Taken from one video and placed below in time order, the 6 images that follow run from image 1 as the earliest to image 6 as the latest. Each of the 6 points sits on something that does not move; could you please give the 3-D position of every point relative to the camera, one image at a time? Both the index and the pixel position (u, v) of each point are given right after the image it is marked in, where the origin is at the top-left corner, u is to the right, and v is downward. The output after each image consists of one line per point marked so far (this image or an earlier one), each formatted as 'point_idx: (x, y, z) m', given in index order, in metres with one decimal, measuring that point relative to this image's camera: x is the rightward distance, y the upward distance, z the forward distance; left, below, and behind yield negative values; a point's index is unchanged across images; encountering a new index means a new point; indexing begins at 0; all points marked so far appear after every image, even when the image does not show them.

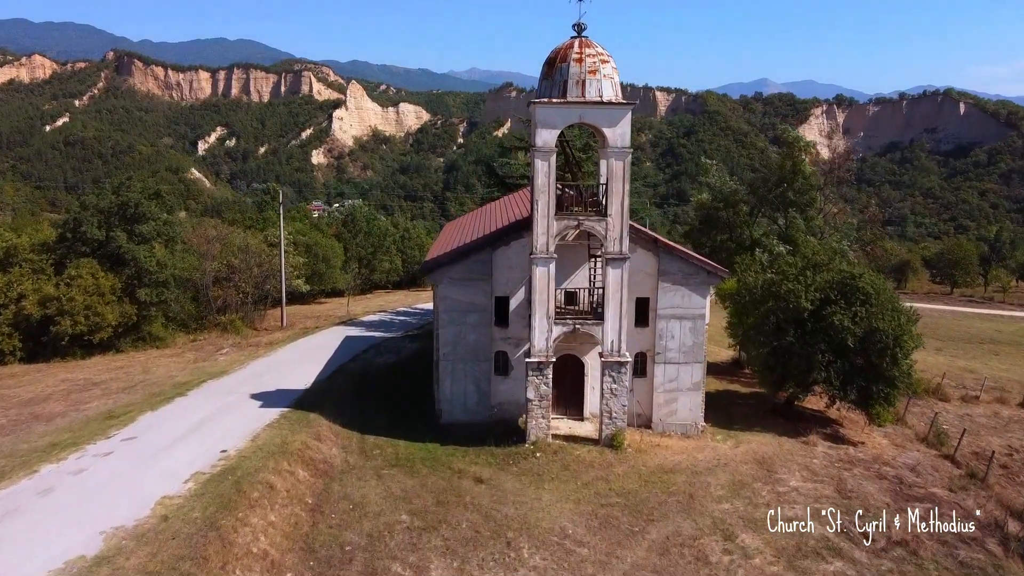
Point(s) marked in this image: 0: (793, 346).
0: (+7.0, -1.5, +18.6) m
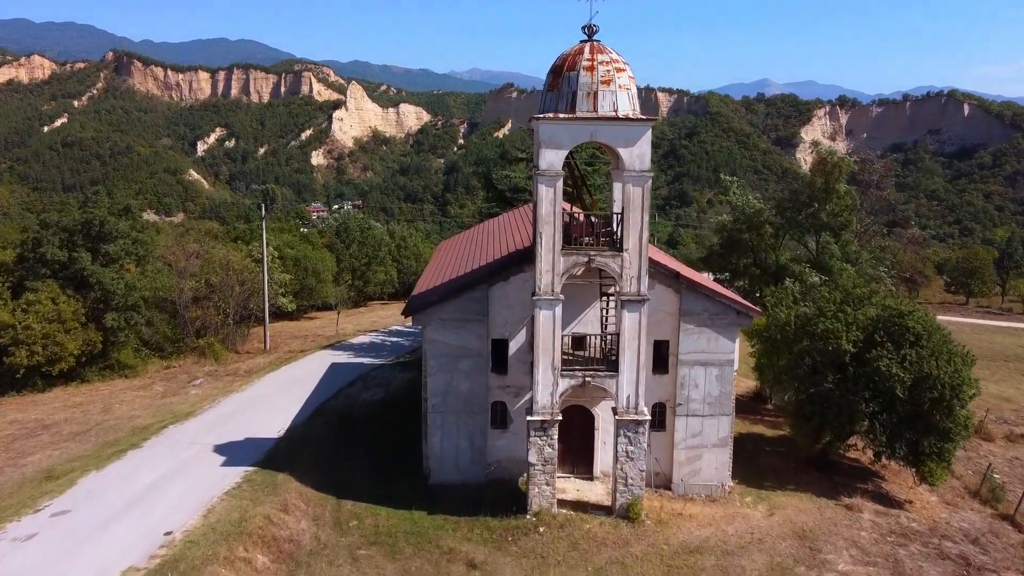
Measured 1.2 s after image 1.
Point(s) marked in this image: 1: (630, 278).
0: (+7.0, -2.3, +16.3) m
1: (+2.1, +0.2, +13.6) m
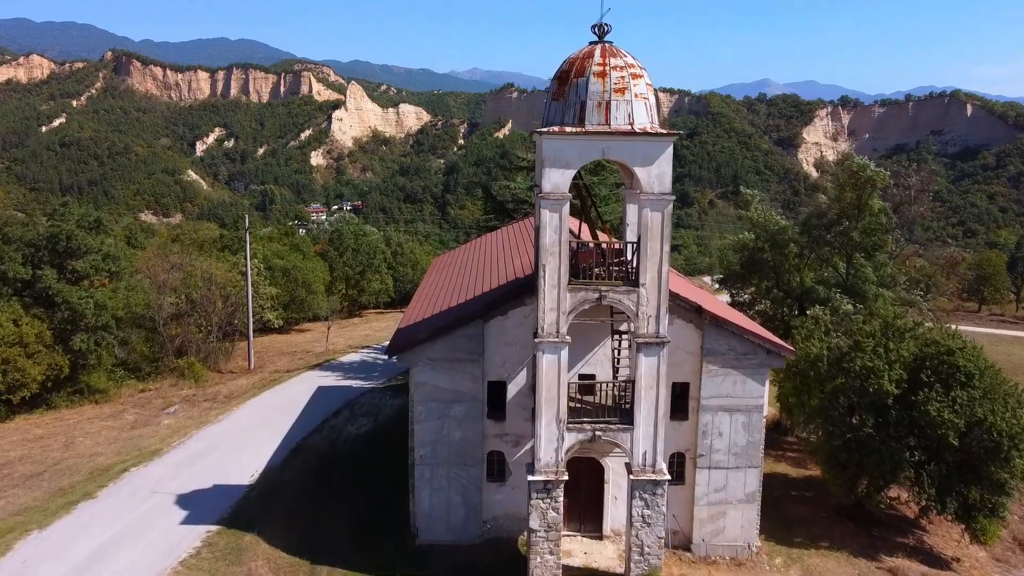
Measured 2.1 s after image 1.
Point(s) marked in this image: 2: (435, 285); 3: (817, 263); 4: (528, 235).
0: (+7.0, -3.0, +14.5) m
1: (+2.1, -0.5, +11.7) m
2: (-2.0, +0.2, +19.3) m
3: (+7.8, +0.6, +19.1) m
4: (+0.5, +1.4, +19.8) m
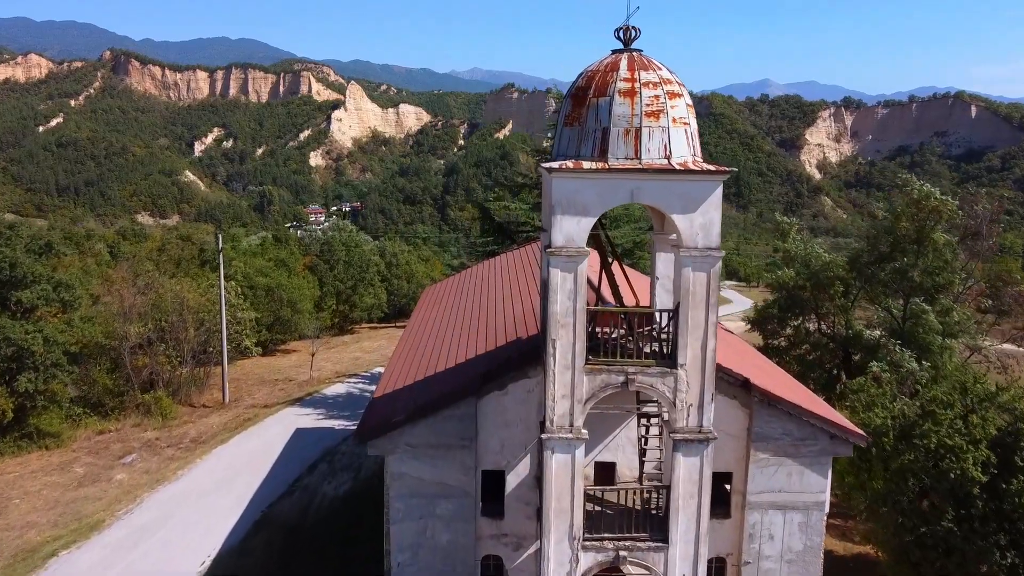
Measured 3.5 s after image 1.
0: (+7.0, -4.0, +11.8) m
1: (+2.1, -1.4, +9.1) m
2: (-1.9, -0.8, +16.6) m
3: (+7.8, -0.3, +16.4) m
4: (+0.5, +0.5, +17.1) m
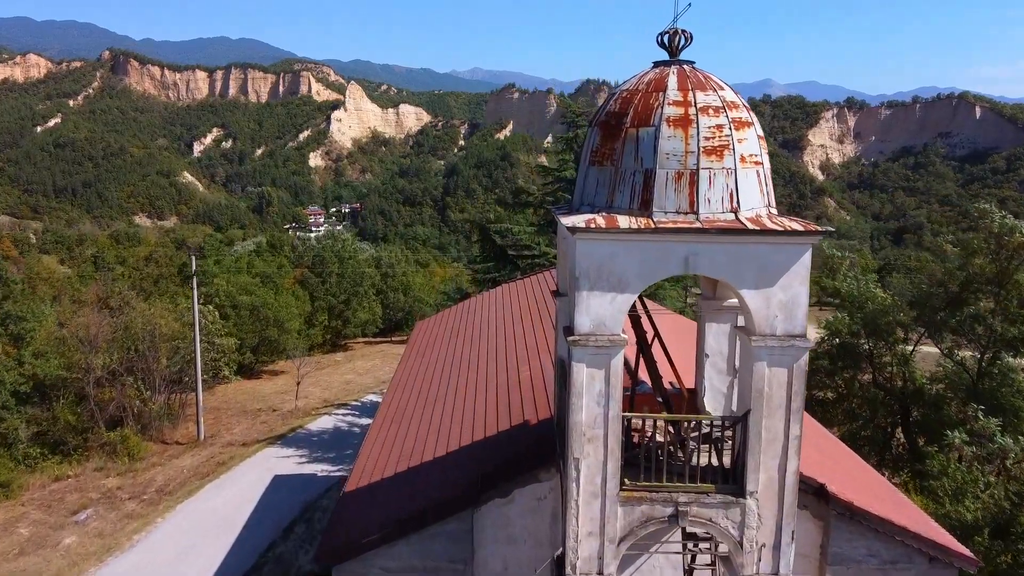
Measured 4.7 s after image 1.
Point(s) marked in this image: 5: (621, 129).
0: (+7.1, -4.8, +9.4) m
1: (+2.2, -2.3, +6.7) m
2: (-1.9, -1.7, +14.3) m
3: (+7.9, -1.2, +14.0) m
4: (+0.5, -0.4, +14.7) m
5: (+1.0, +1.4, +6.5) m
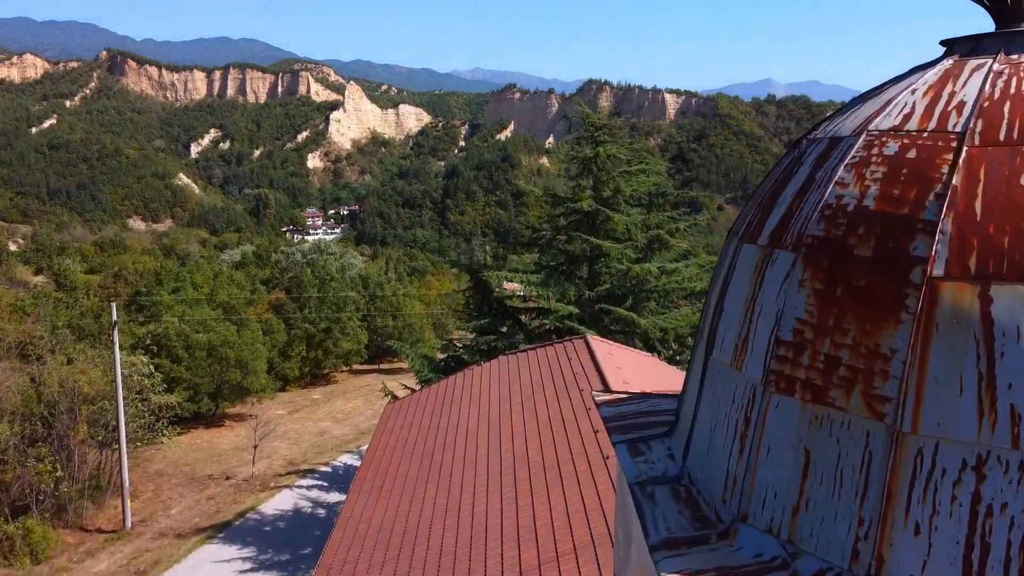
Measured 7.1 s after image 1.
0: (+7.0, -6.2, +4.6) m
1: (+2.2, -3.7, +1.9) m
2: (-1.9, -3.1, +9.5) m
3: (+7.9, -2.6, +9.2) m
4: (+0.5, -1.8, +9.9) m
5: (+0.9, 0.0, +1.7) m
